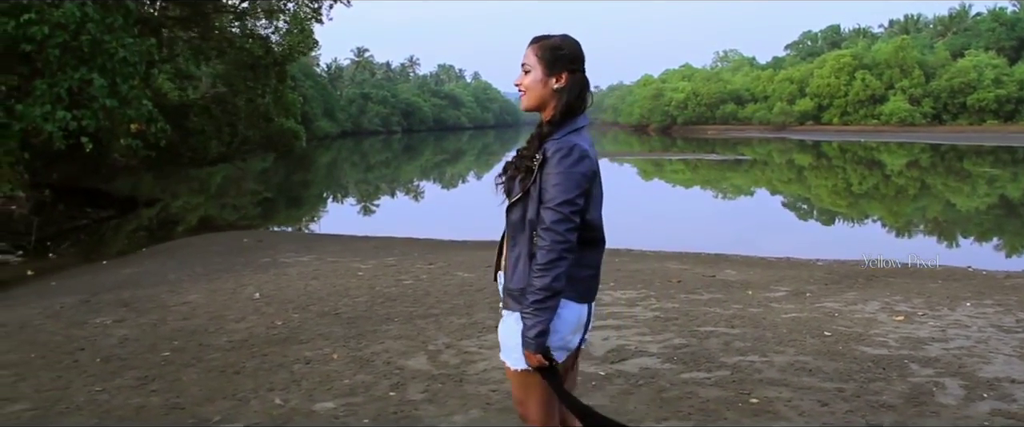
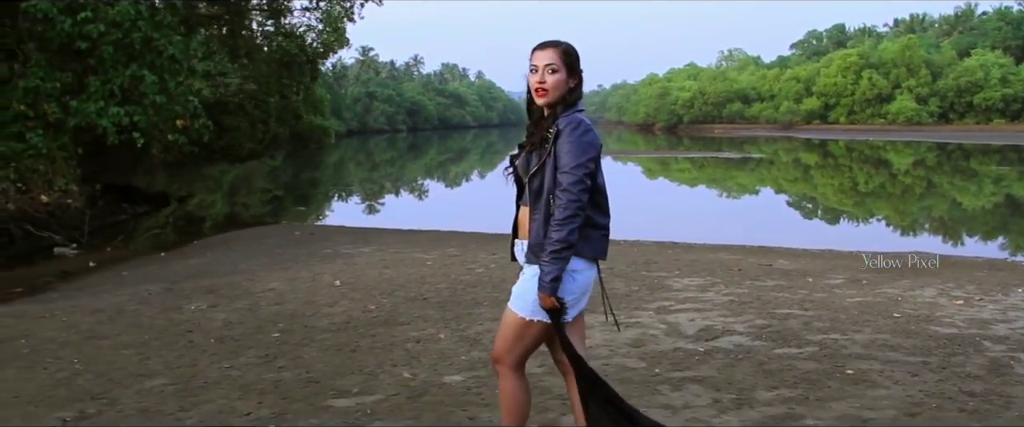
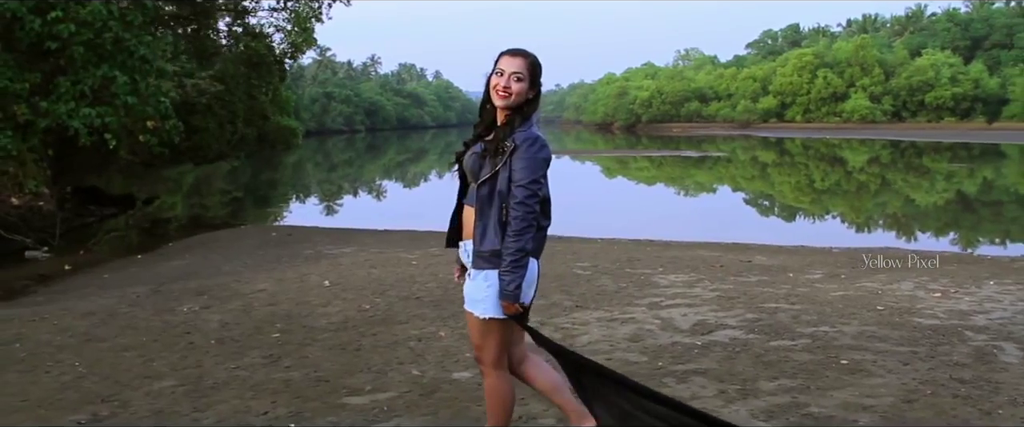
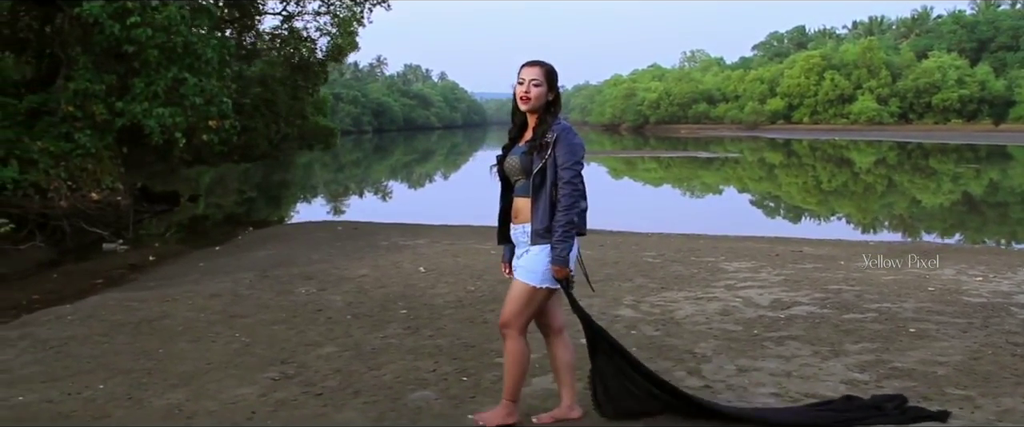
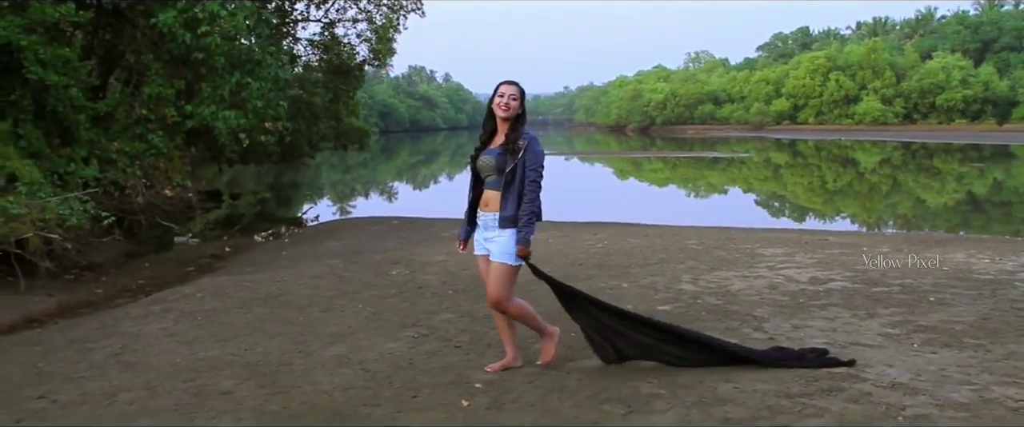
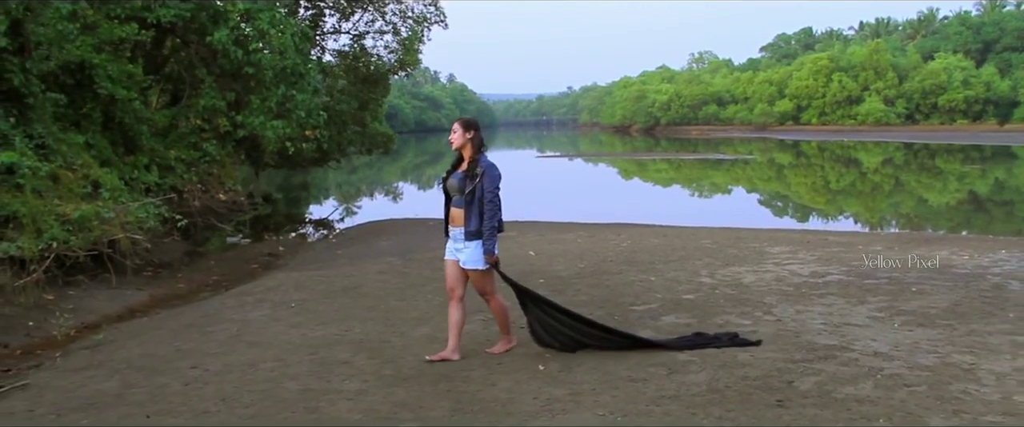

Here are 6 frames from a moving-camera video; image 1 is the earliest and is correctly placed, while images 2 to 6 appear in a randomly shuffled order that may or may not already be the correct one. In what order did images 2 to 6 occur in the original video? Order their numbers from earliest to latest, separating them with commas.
2, 3, 4, 5, 6
